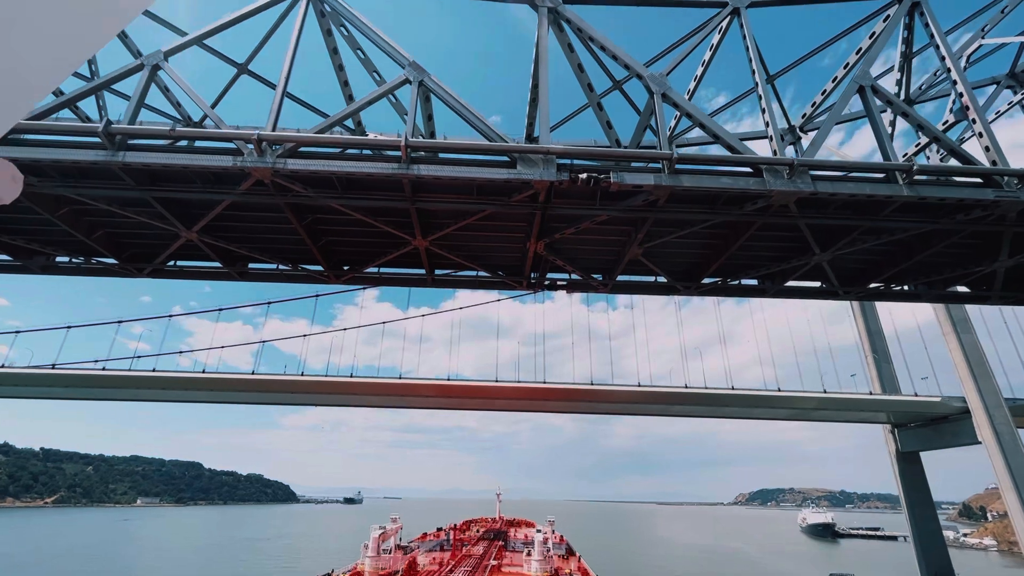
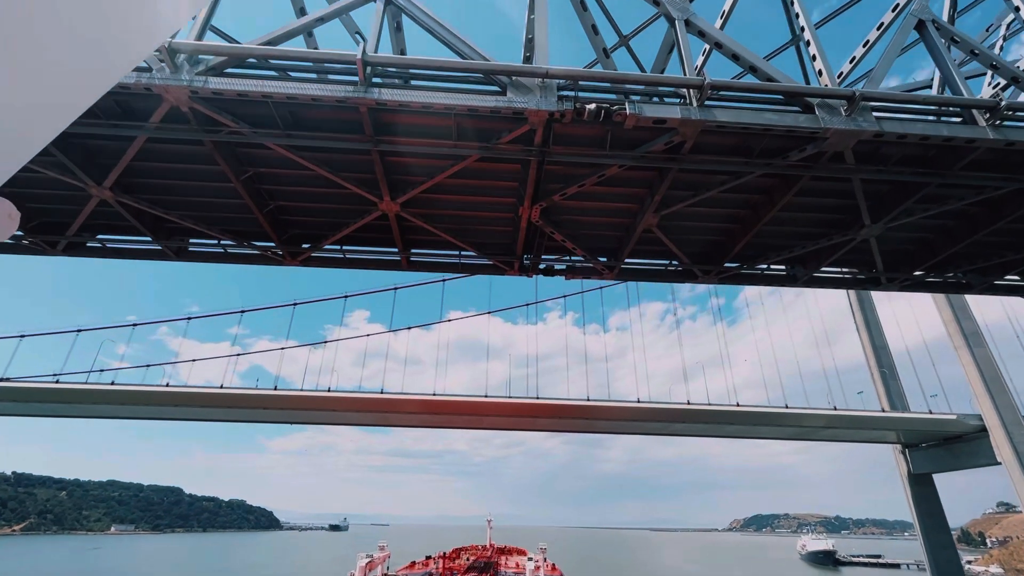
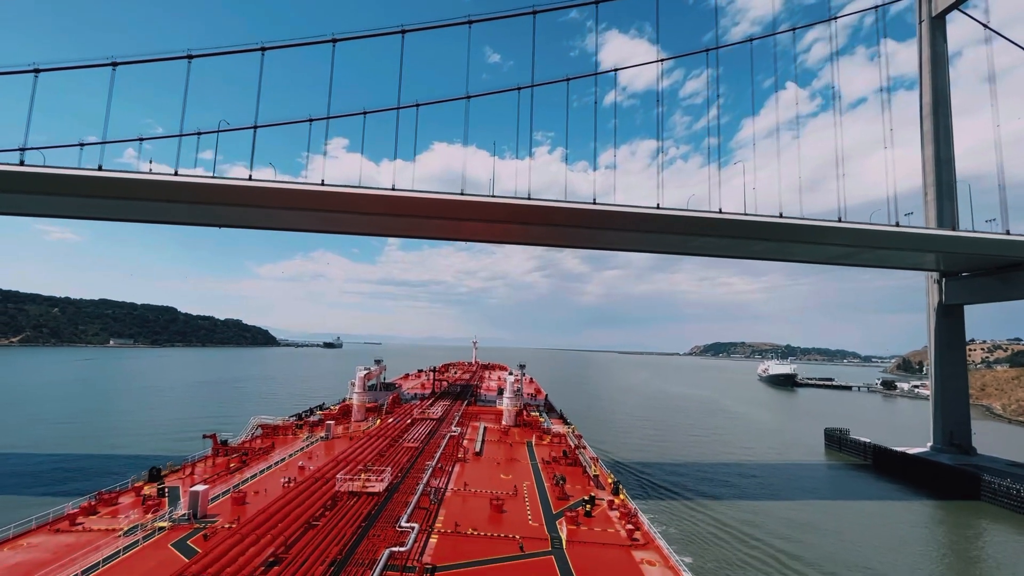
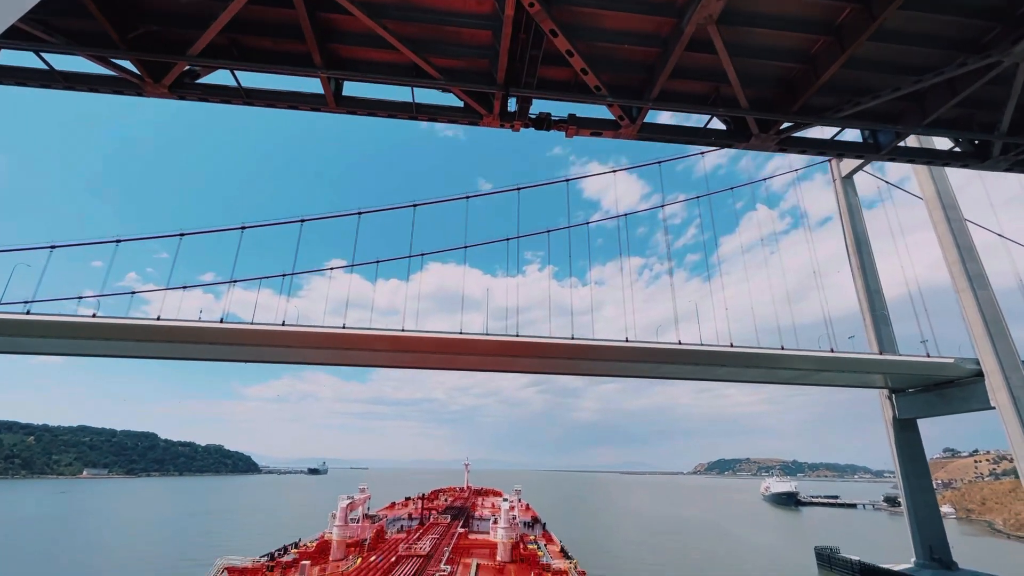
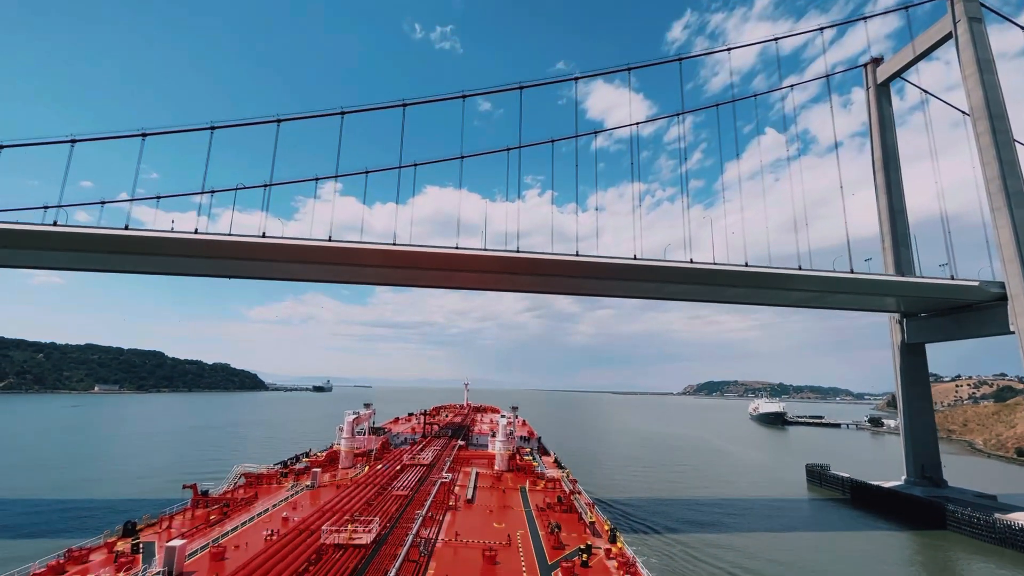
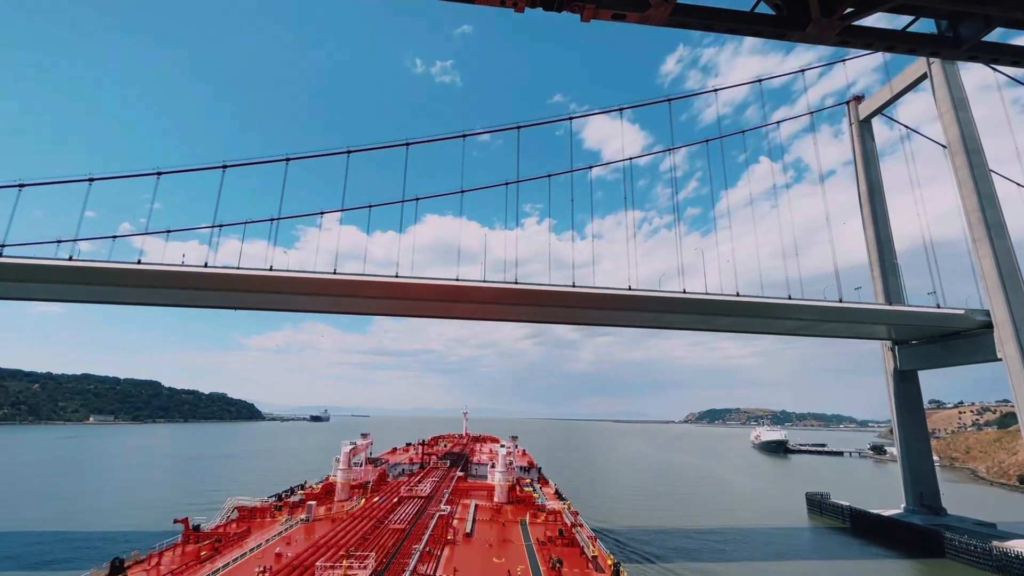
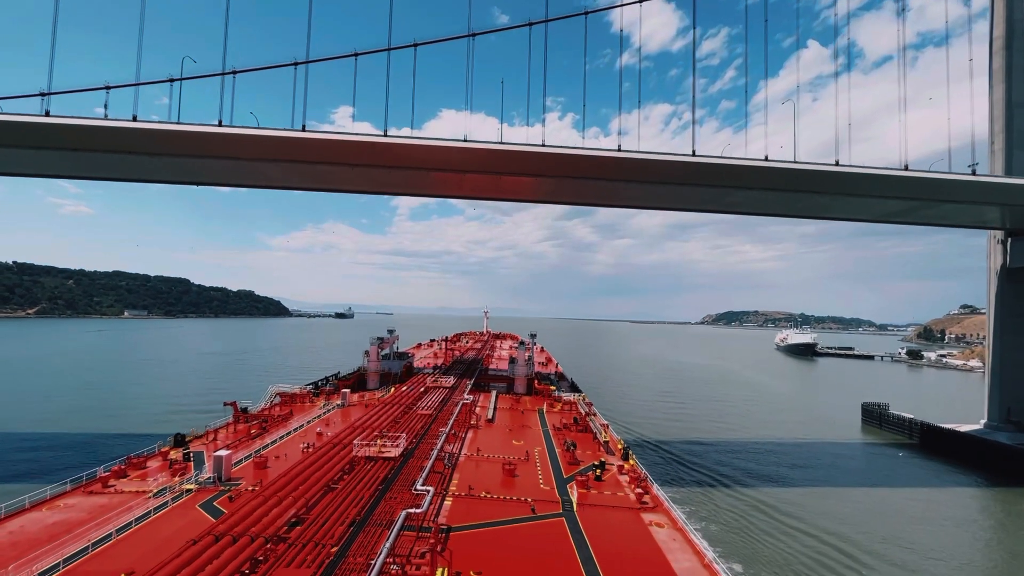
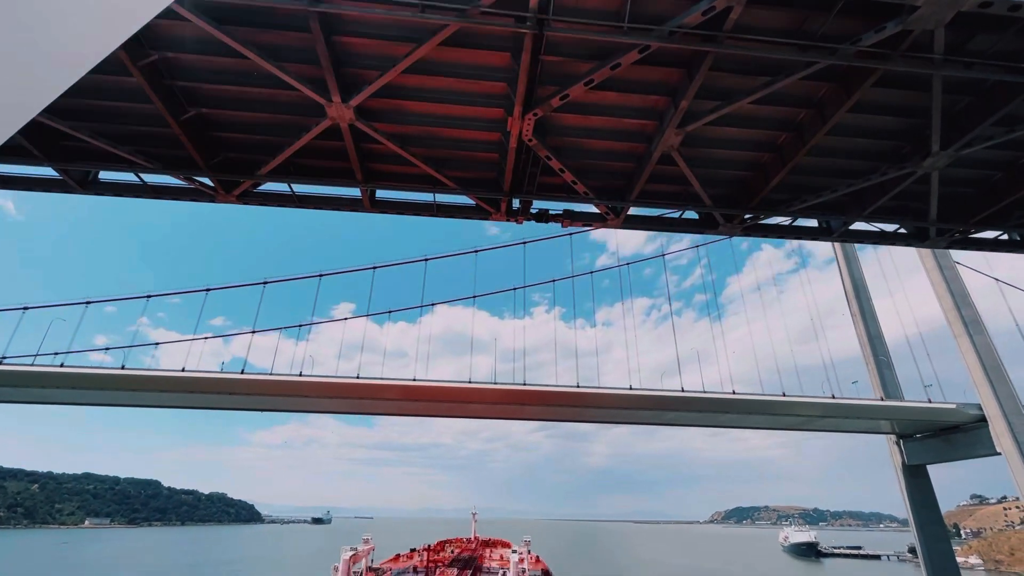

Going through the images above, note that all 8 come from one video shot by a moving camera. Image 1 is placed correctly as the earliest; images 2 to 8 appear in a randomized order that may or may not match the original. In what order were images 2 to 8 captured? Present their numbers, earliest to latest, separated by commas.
2, 8, 4, 6, 5, 3, 7
